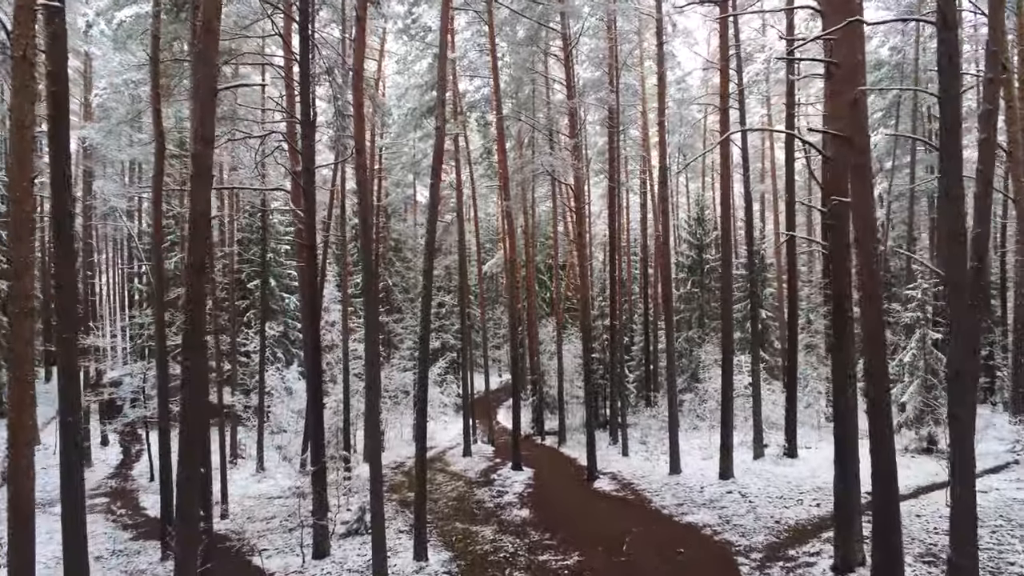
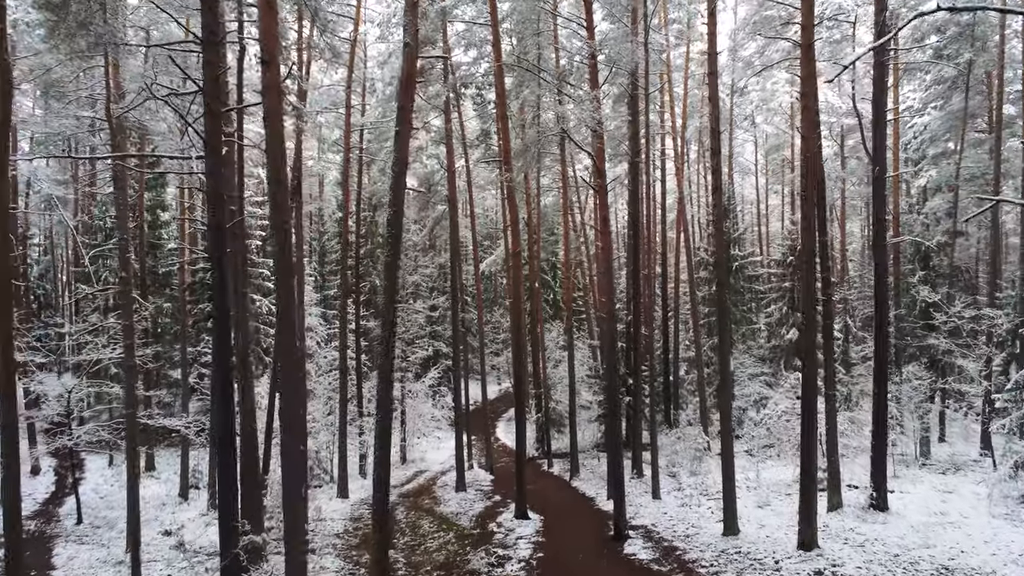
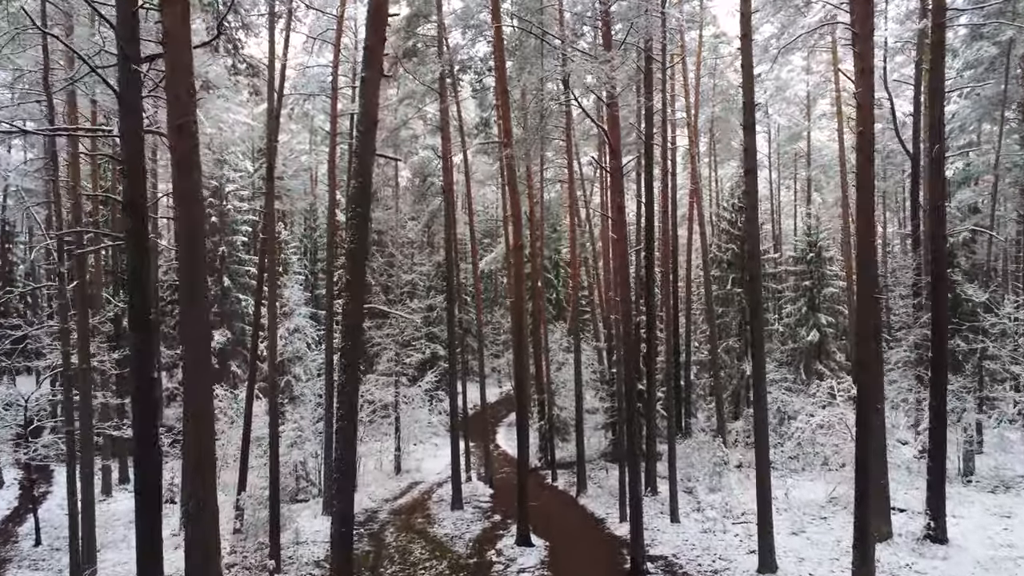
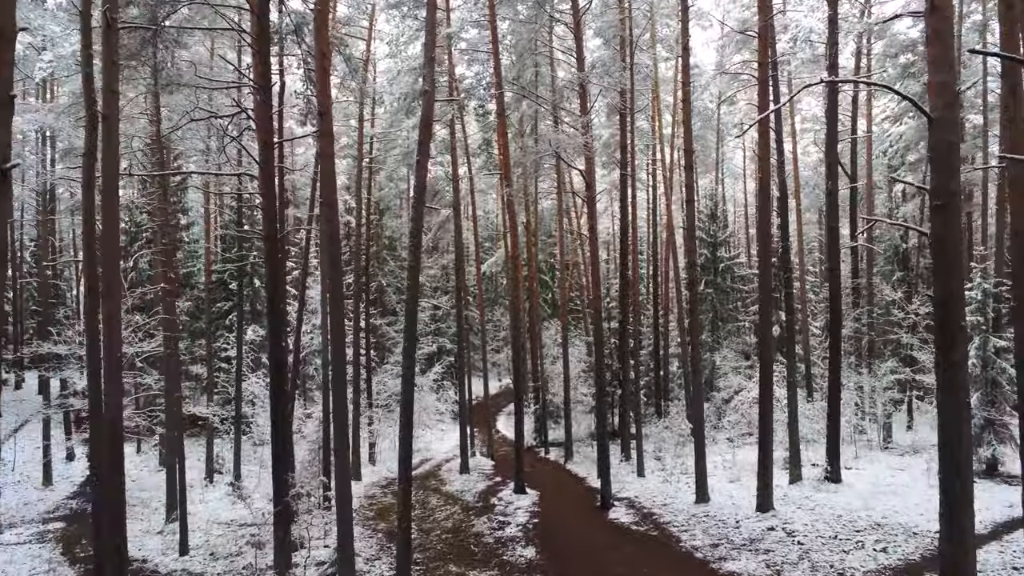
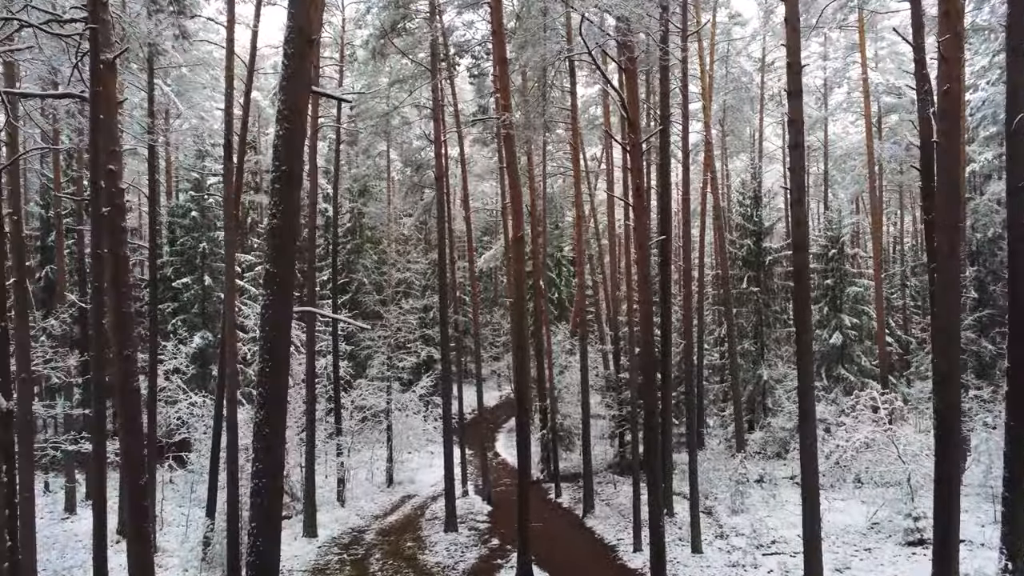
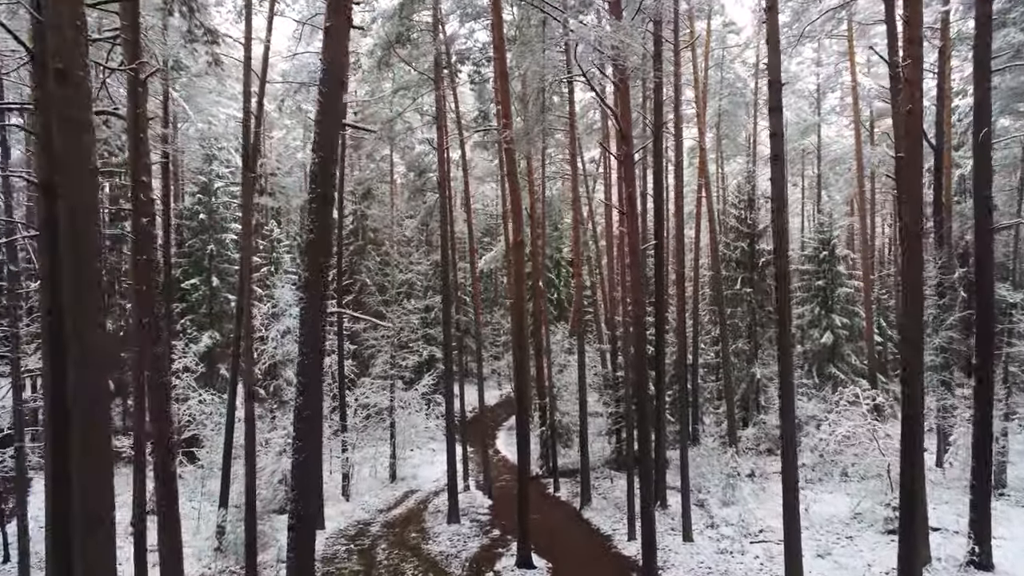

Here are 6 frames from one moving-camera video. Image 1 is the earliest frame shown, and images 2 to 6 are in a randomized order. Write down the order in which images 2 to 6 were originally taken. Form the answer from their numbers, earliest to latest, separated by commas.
4, 2, 3, 6, 5
